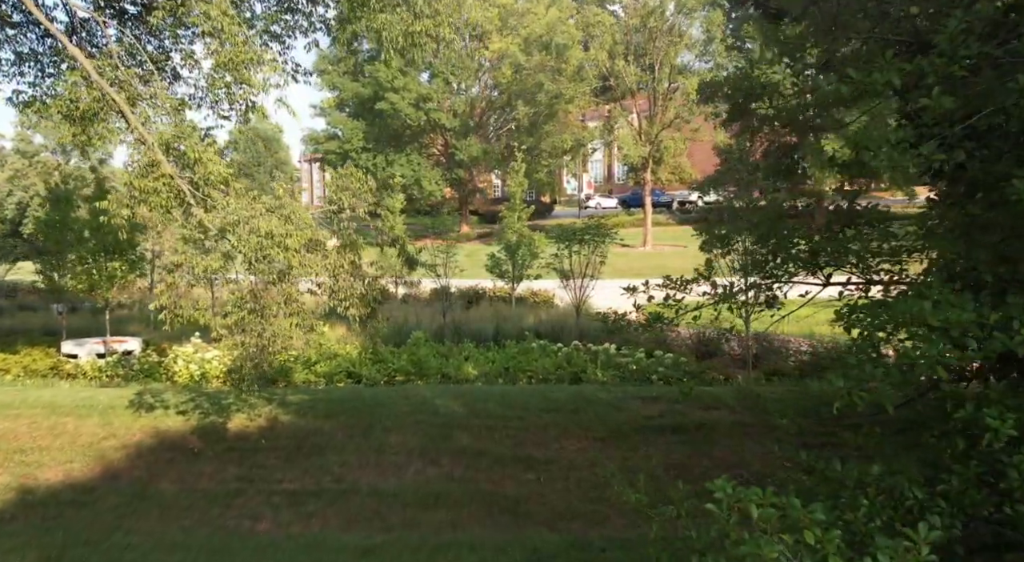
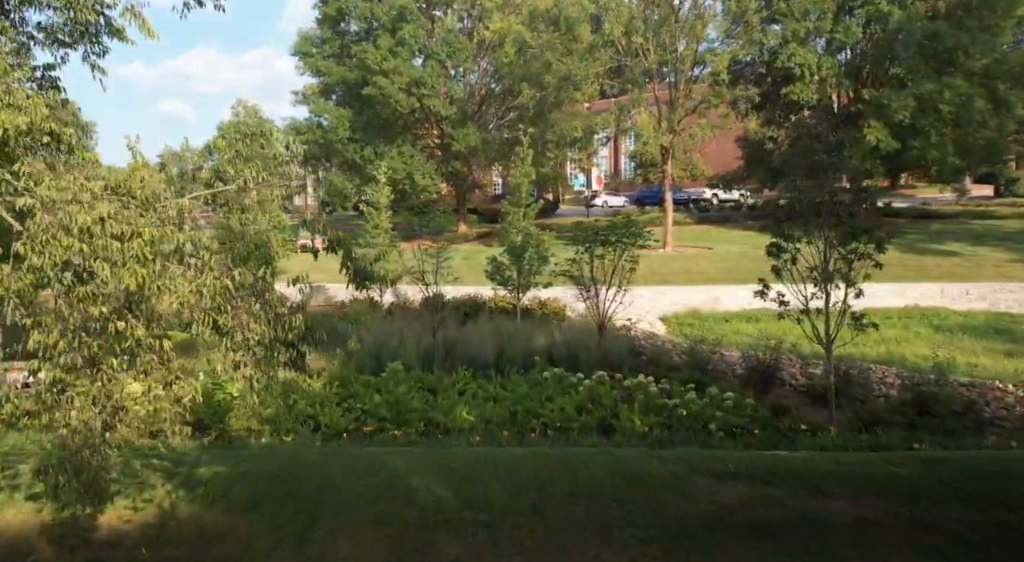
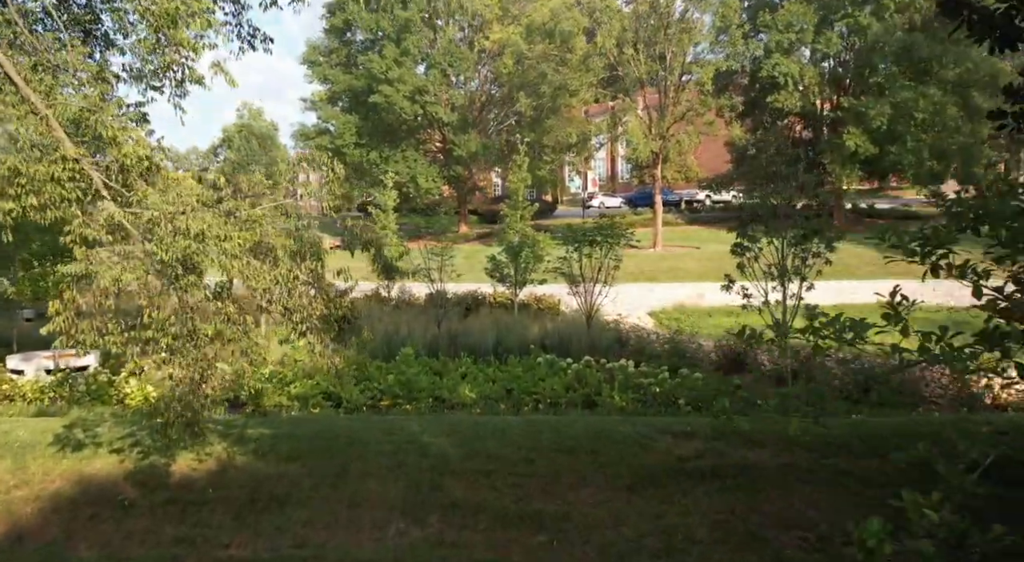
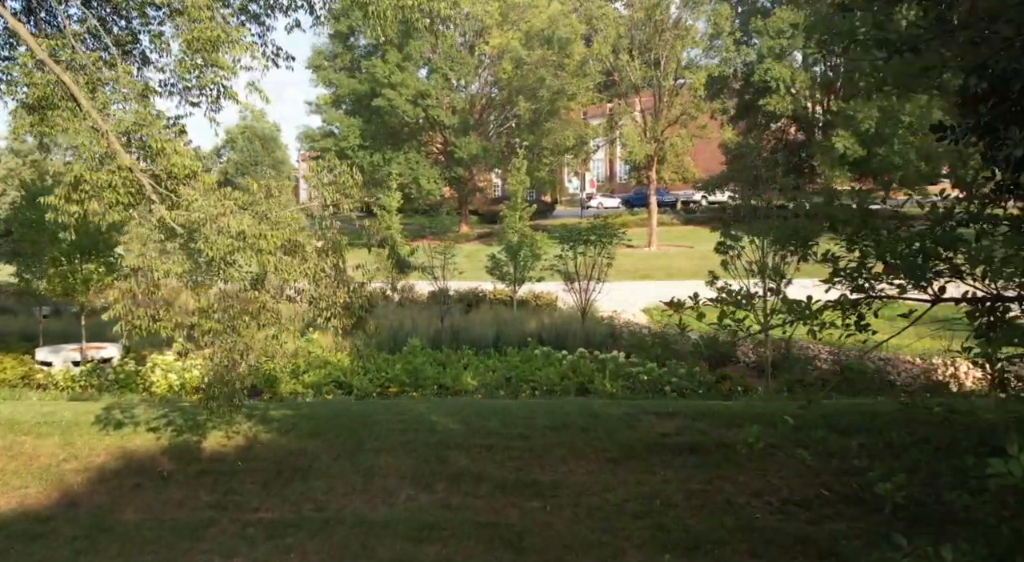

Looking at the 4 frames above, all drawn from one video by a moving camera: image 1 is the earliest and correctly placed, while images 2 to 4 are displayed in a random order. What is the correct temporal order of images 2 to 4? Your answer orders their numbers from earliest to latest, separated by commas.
4, 3, 2
